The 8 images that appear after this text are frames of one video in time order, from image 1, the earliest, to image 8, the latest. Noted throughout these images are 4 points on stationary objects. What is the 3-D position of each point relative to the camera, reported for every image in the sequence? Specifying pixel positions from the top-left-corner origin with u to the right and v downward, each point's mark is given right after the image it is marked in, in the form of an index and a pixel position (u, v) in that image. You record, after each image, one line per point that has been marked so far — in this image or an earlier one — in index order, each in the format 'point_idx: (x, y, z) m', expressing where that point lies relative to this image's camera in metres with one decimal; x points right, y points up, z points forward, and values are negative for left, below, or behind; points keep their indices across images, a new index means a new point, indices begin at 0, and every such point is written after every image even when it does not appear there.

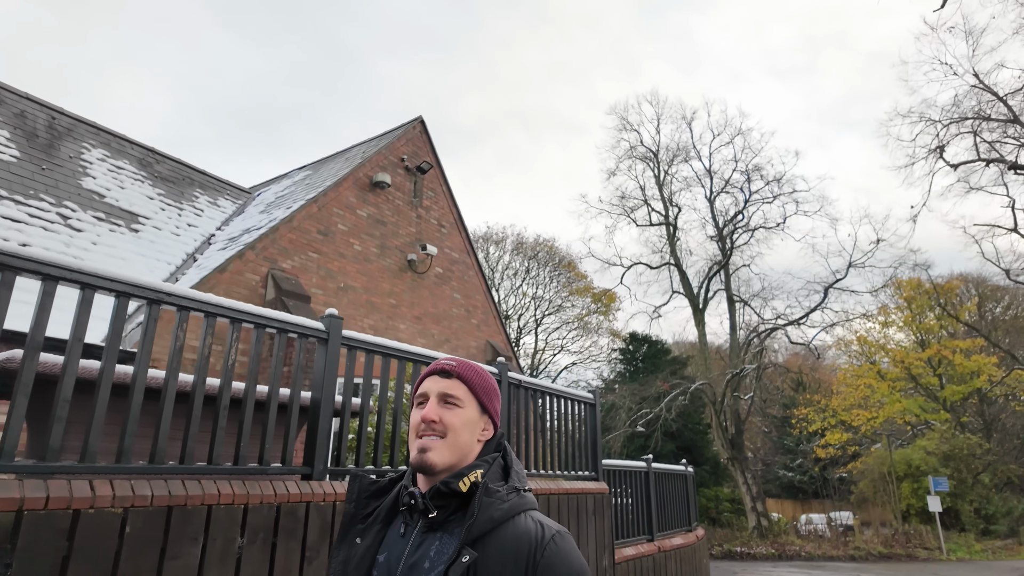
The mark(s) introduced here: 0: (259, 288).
0: (-3.8, 0.0, +9.2) m
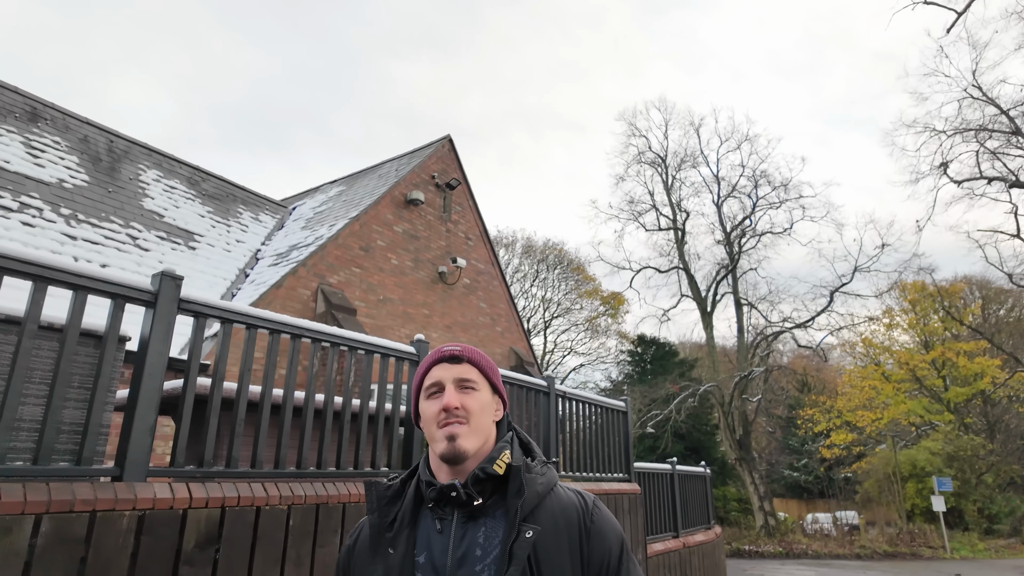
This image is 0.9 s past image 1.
0: (-3.3, -0.2, +9.9) m
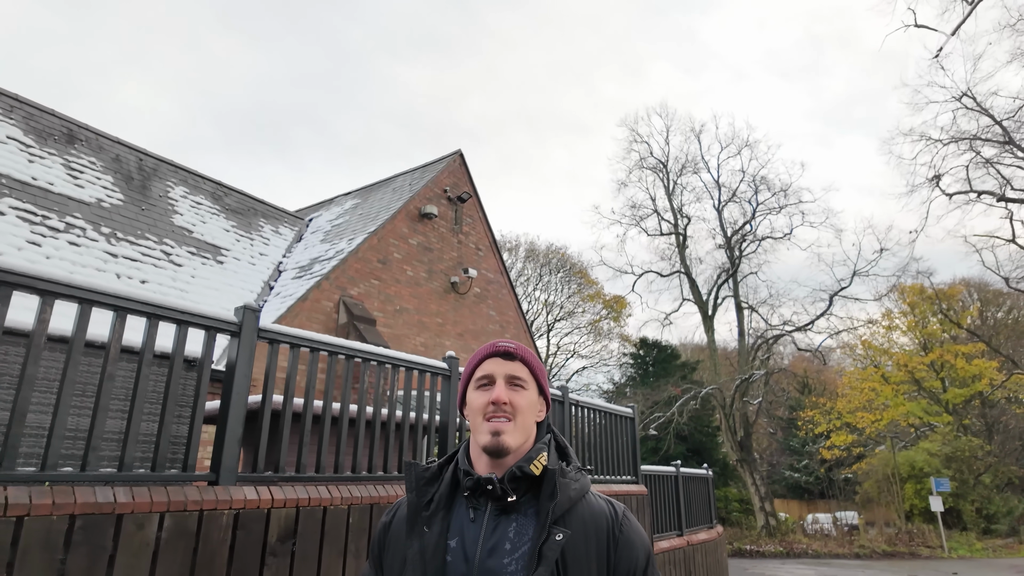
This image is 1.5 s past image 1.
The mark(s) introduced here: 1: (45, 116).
0: (-3.1, -0.4, +10.5) m
1: (-8.0, +2.9, +10.4) m
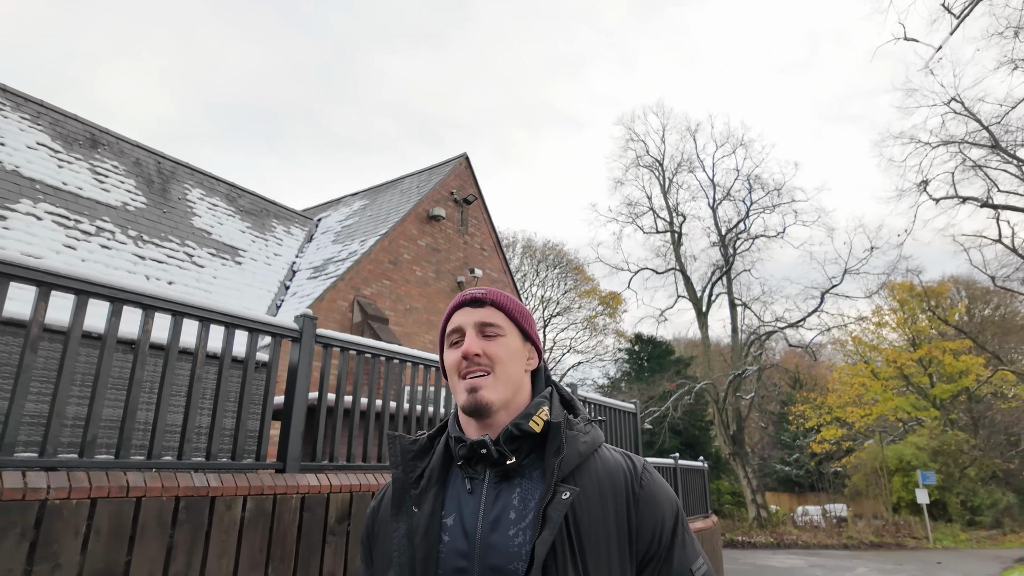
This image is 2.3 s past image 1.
0: (-3.0, -0.4, +10.9) m
1: (-7.9, +3.0, +10.8) m
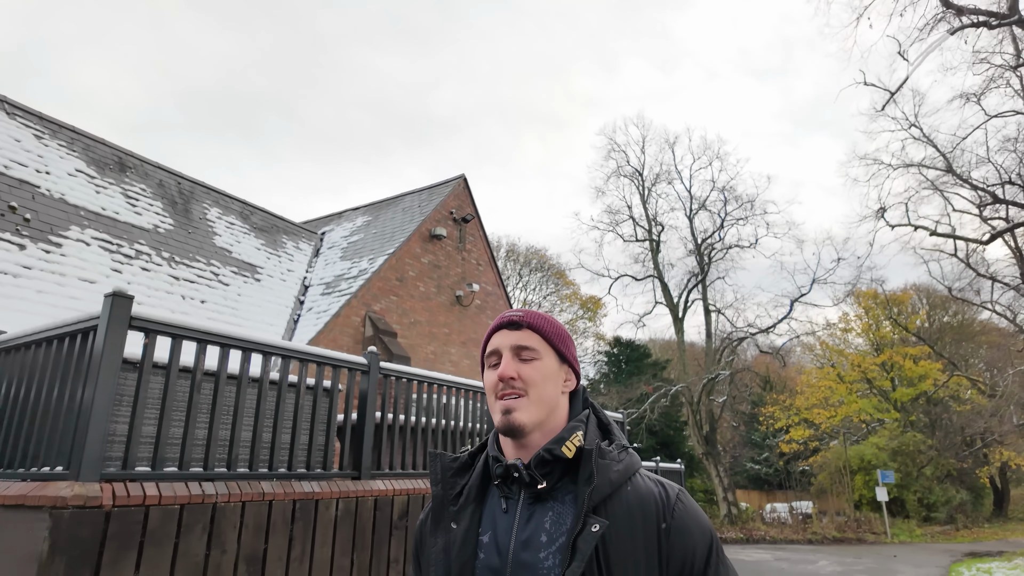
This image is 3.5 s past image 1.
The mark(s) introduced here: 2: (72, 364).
0: (-3.0, -0.8, +11.9) m
1: (-7.9, +2.7, +11.5) m
2: (-2.6, -0.5, +3.7) m
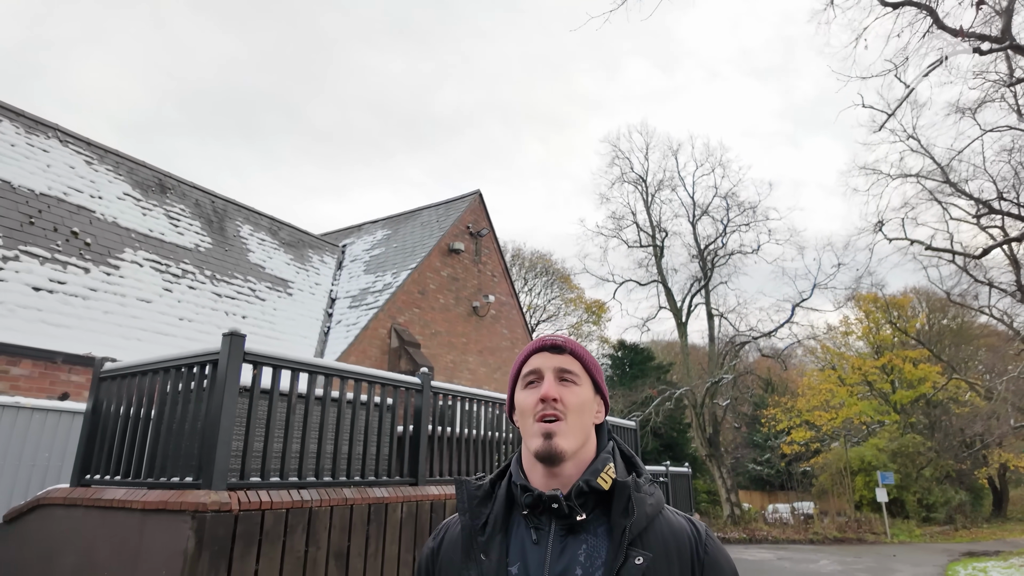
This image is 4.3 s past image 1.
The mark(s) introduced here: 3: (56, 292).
0: (-2.7, -1.0, +12.6) m
1: (-7.5, +2.4, +12.2) m
2: (-2.3, -0.7, +4.4) m
3: (-6.0, -0.1, +8.0) m
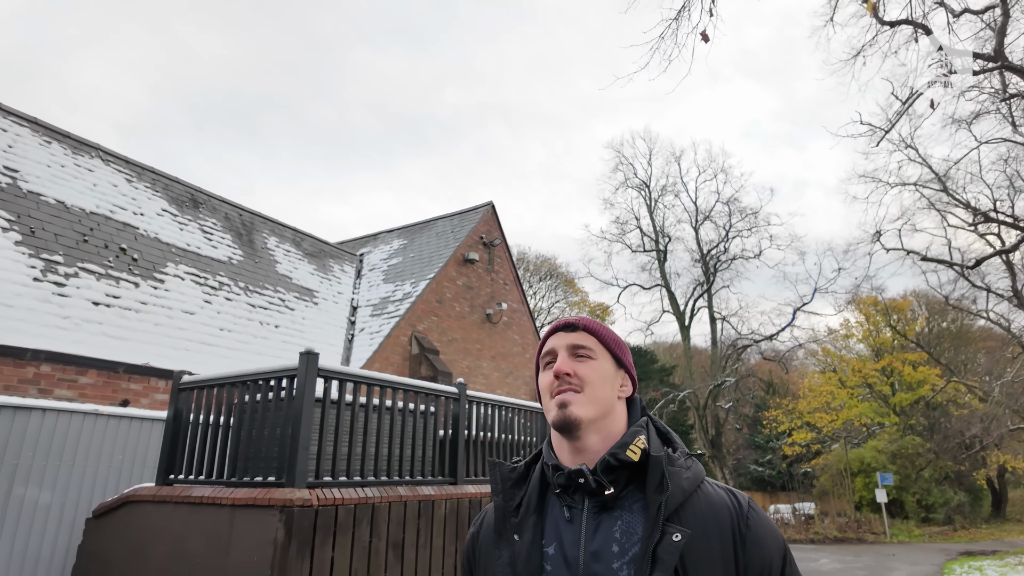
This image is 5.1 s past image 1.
0: (-2.3, -1.3, +13.3) m
1: (-7.2, +2.2, +12.9) m
2: (-2.0, -0.9, +5.0) m
3: (-5.7, -0.3, +8.7) m
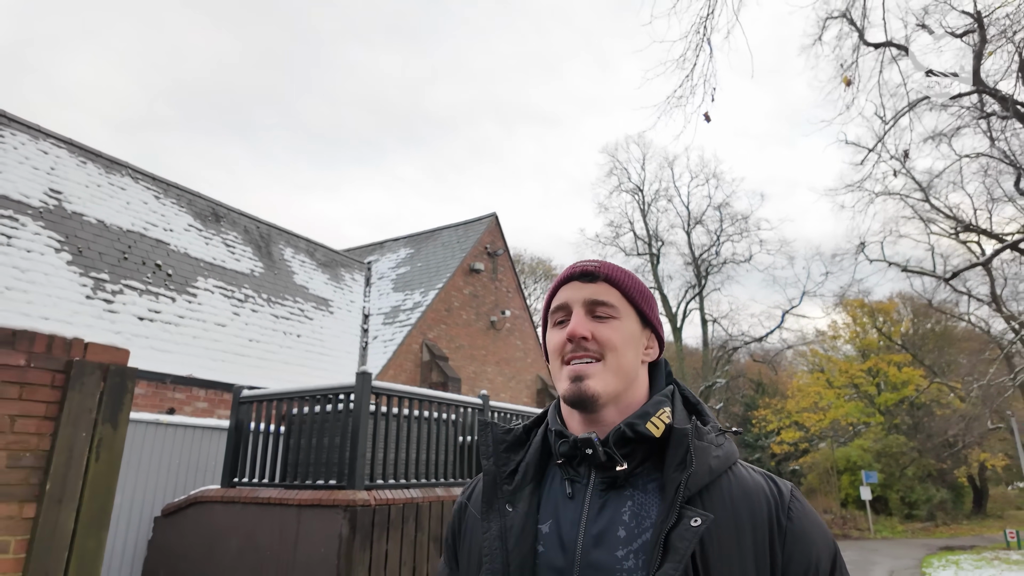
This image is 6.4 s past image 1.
0: (-2.2, -1.5, +14.0) m
1: (-7.0, +2.0, +13.6) m
2: (-1.7, -1.2, +5.8) m
3: (-5.5, -0.5, +9.4) m
